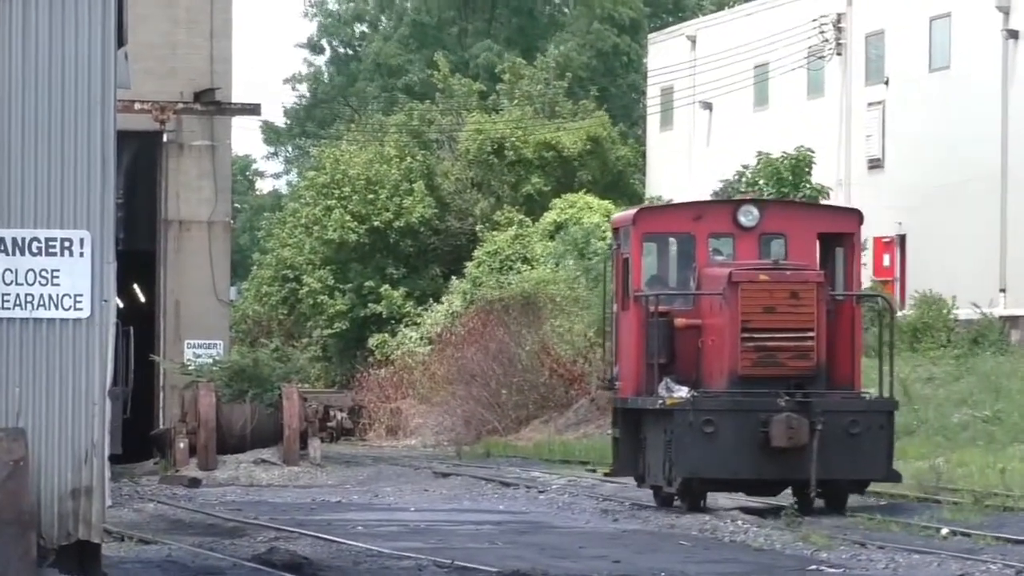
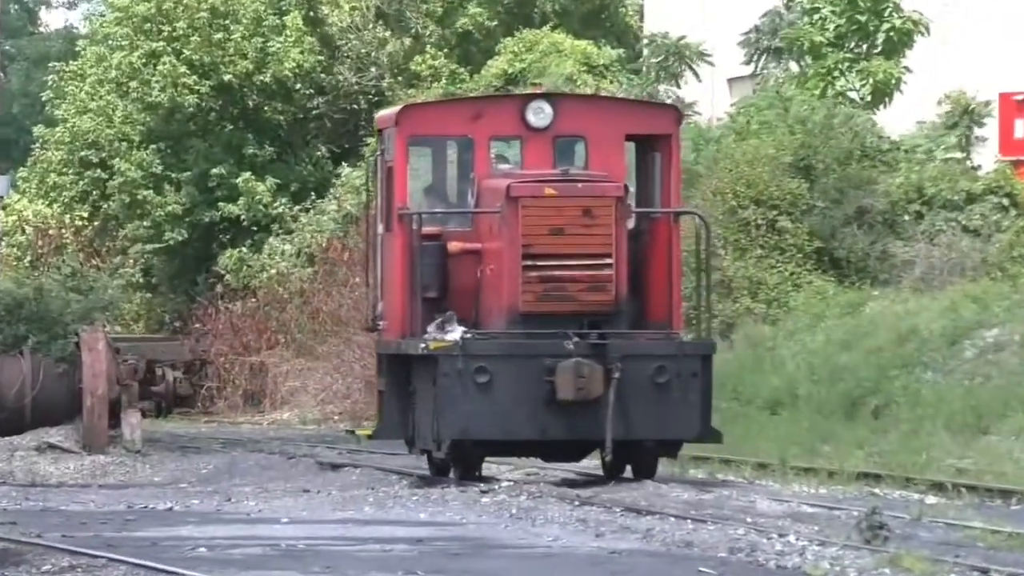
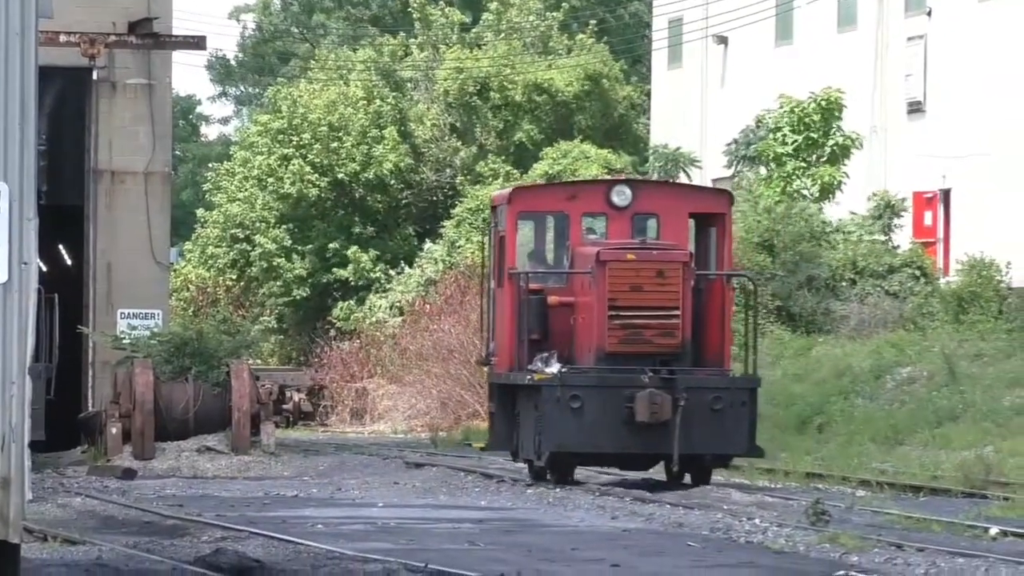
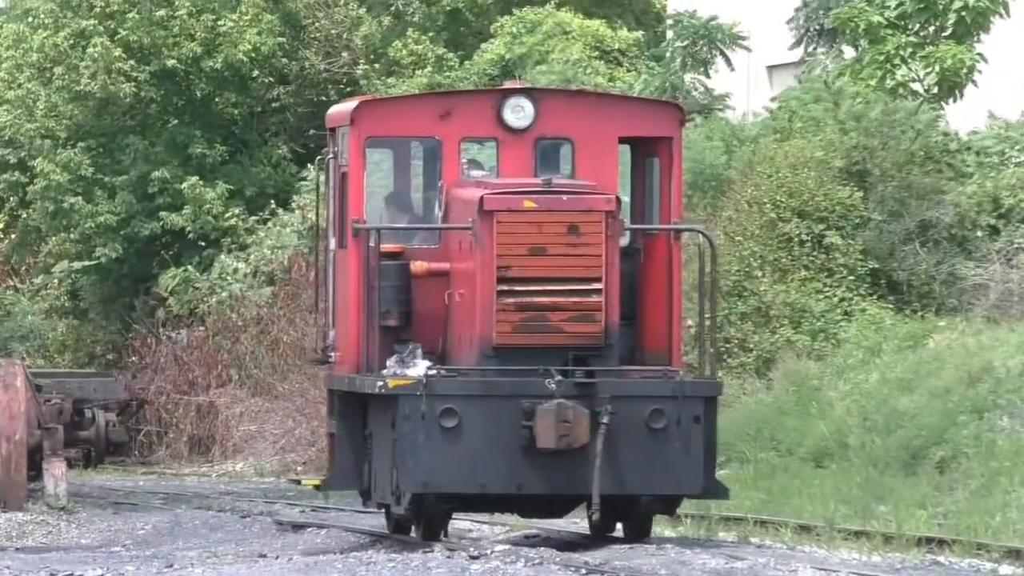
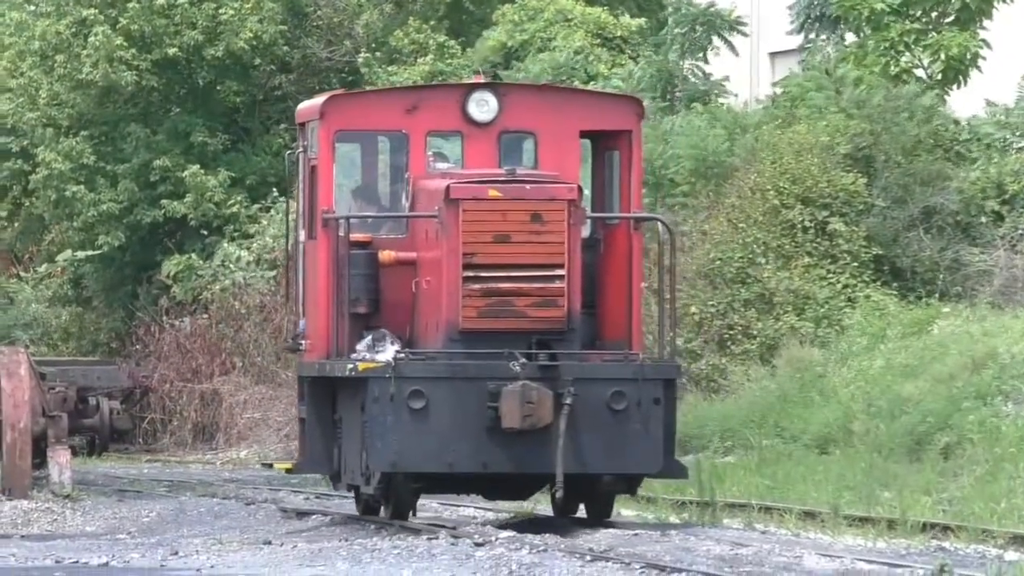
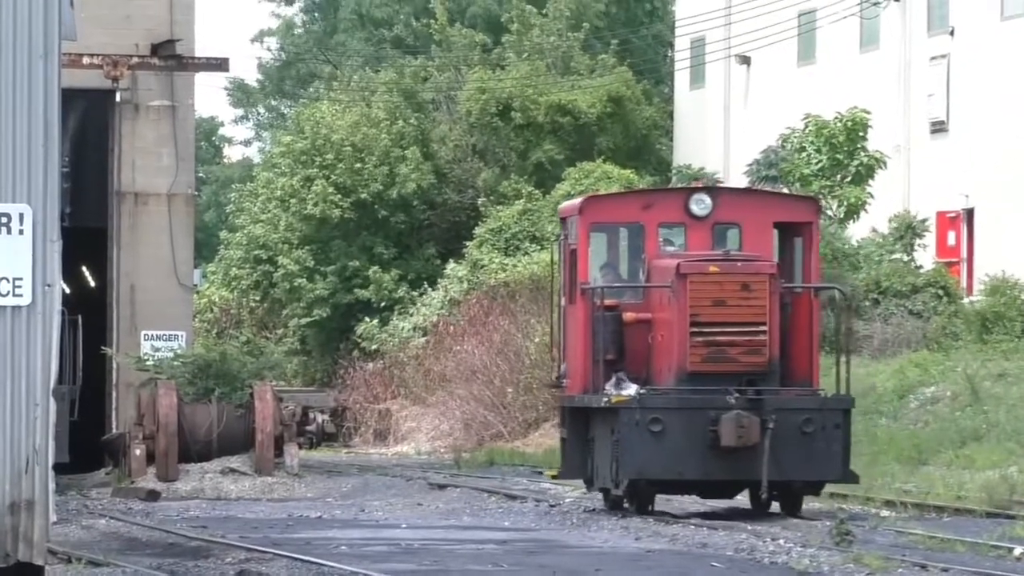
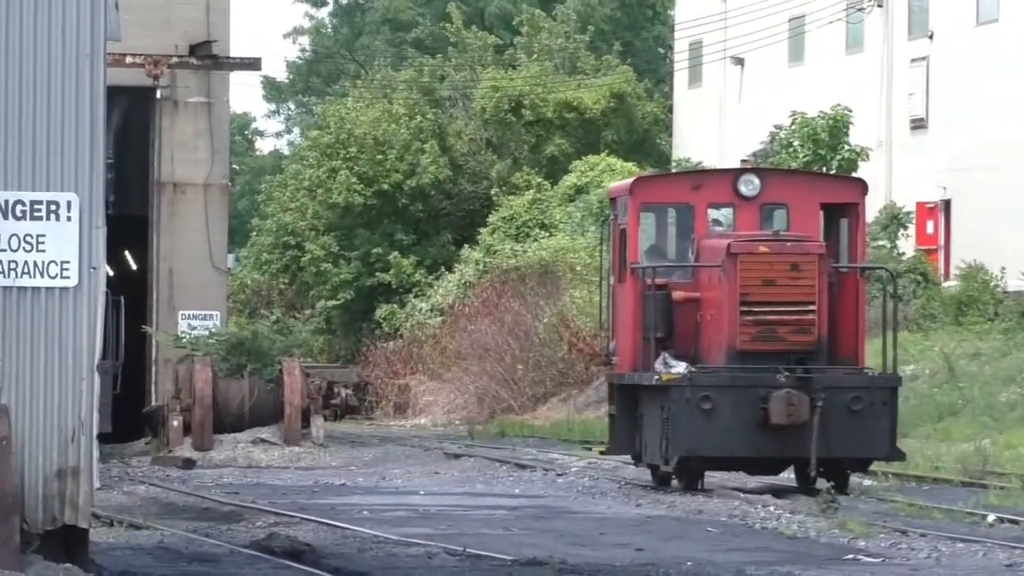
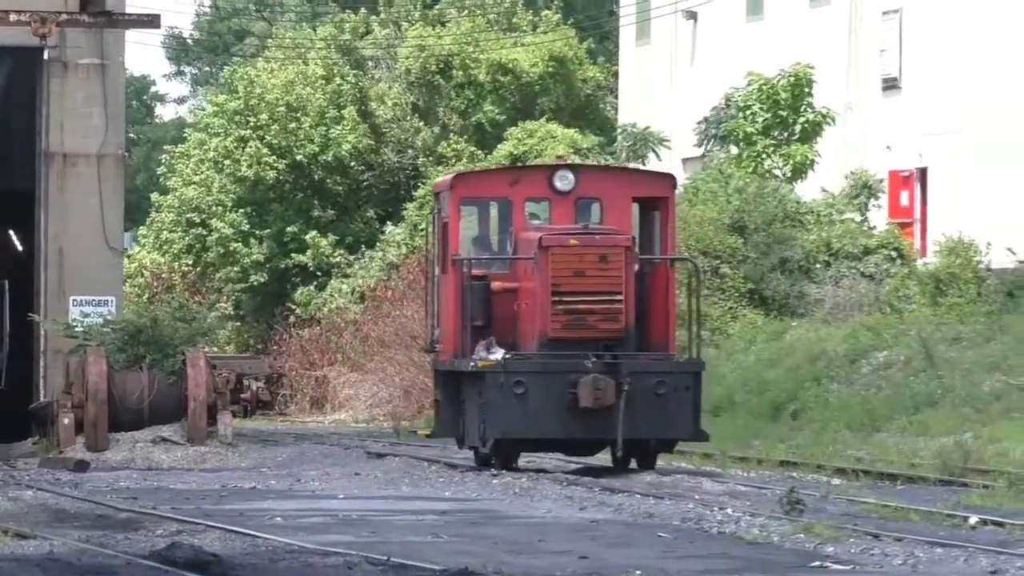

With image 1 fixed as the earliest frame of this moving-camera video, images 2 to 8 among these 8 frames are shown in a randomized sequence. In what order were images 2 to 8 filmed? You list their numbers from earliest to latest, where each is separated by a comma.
7, 6, 3, 8, 2, 4, 5
